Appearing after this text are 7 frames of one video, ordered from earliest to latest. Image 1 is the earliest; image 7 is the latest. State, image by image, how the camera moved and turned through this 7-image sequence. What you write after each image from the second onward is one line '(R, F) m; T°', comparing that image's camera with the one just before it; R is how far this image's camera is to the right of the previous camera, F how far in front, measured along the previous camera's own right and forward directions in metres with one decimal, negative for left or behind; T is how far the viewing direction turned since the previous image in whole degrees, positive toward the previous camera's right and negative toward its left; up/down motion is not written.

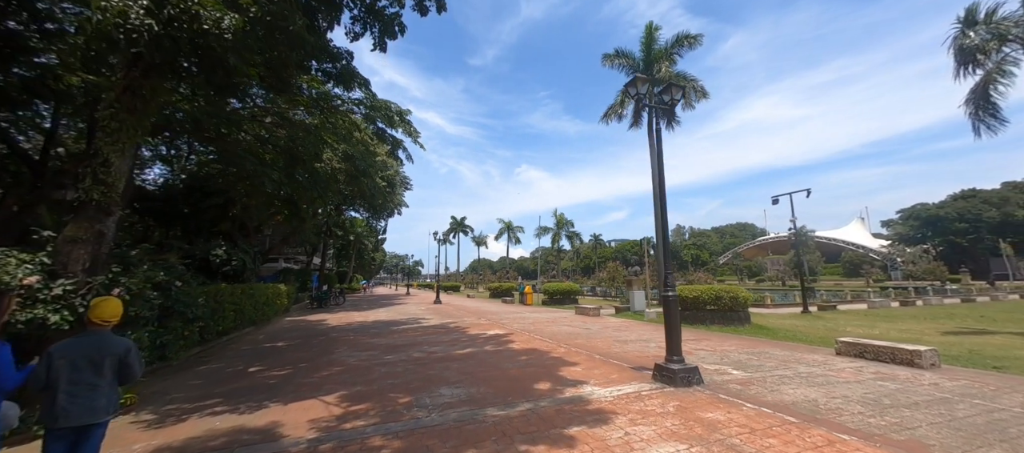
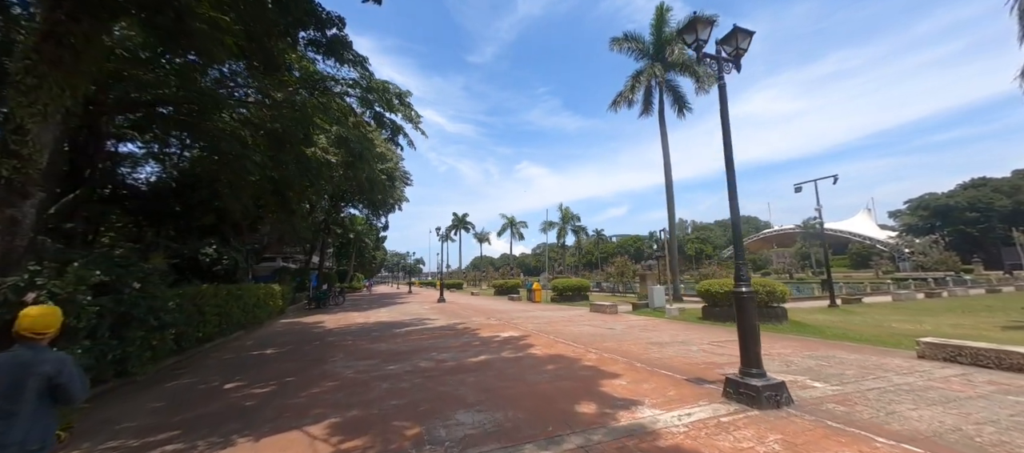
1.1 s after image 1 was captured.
(-0.4, +1.1) m; 0°
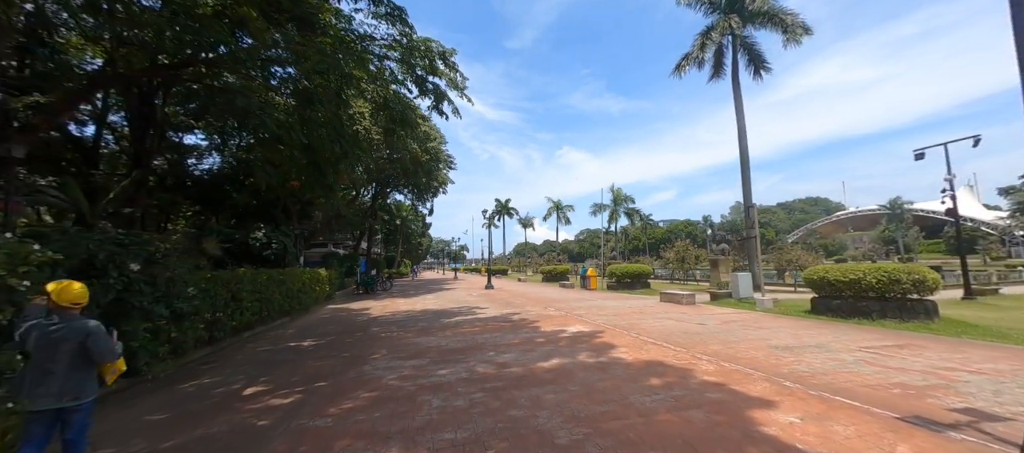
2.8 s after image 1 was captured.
(-0.5, +1.5) m; -7°
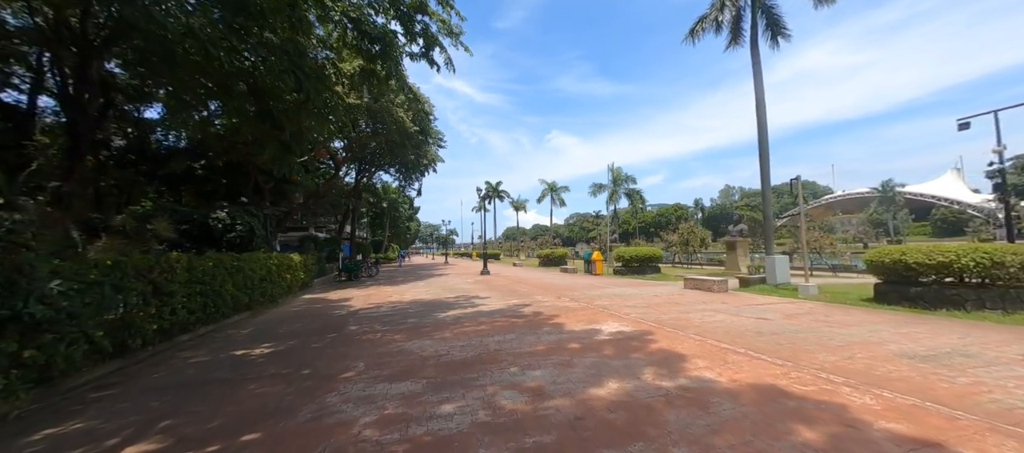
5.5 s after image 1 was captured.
(-0.5, +1.8) m; +2°
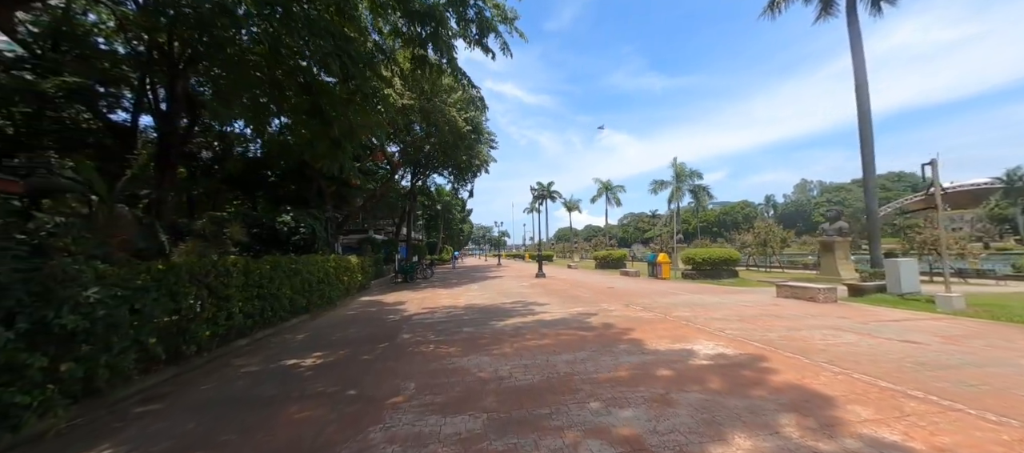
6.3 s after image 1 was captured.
(-0.3, +0.8) m; -8°
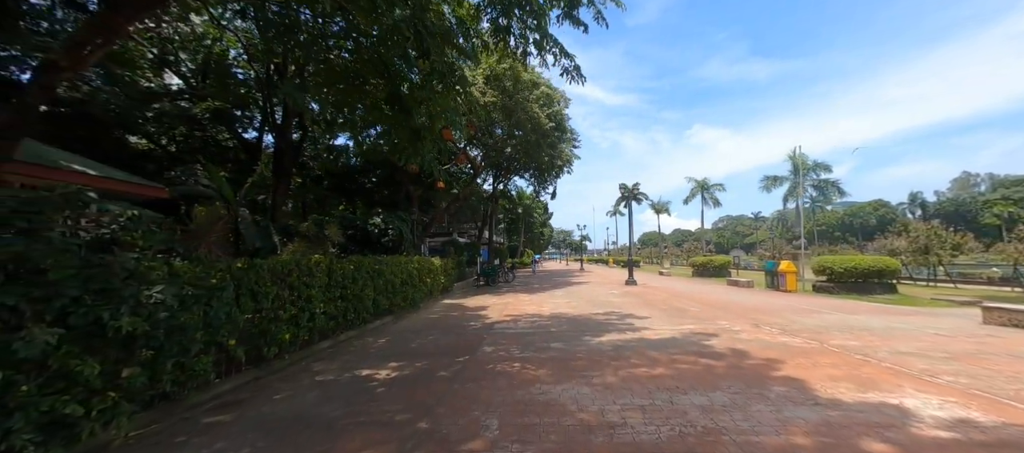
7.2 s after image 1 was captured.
(-0.3, +1.0) m; -12°
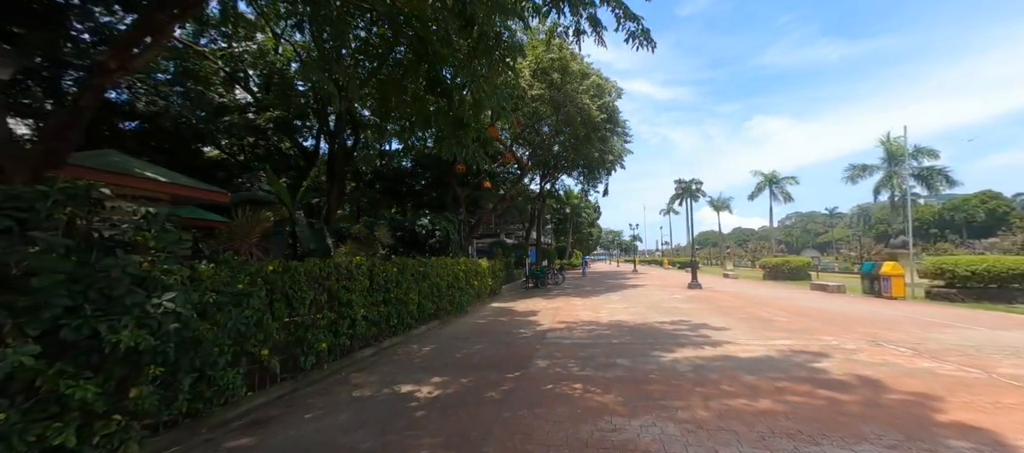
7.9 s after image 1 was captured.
(-0.1, +0.7) m; -7°
